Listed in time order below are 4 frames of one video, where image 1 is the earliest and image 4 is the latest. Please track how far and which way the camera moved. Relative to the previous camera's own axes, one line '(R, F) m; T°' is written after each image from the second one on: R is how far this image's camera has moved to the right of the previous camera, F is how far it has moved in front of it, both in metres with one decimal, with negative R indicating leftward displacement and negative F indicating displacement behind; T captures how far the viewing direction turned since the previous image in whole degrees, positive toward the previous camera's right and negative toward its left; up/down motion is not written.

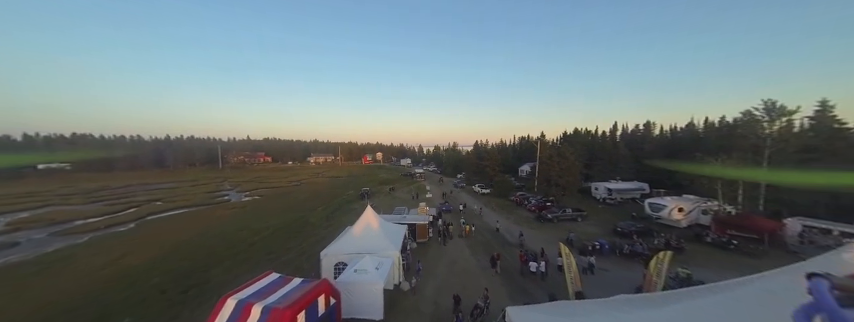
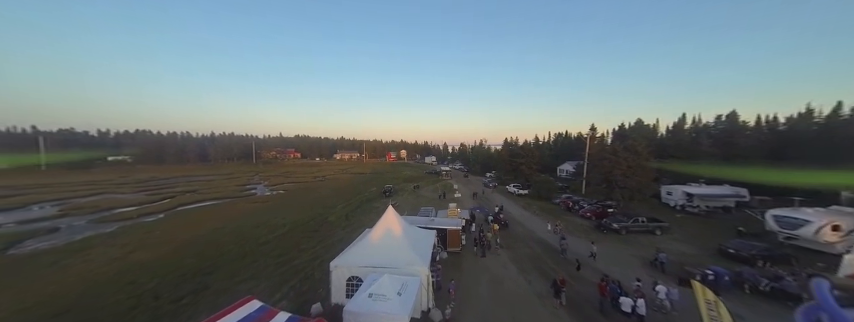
(-0.7, +3.3) m; -6°
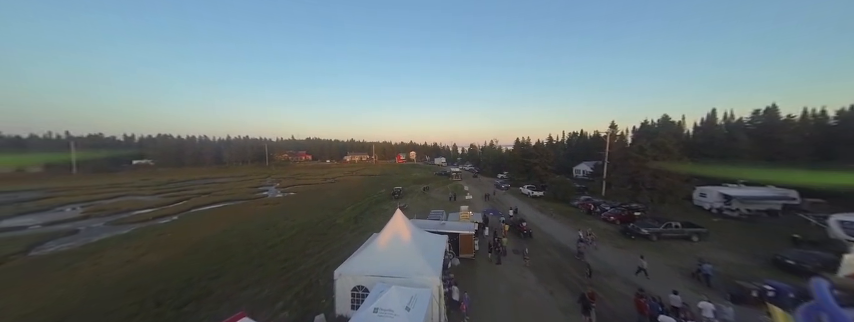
(0.0, +0.9) m; -2°
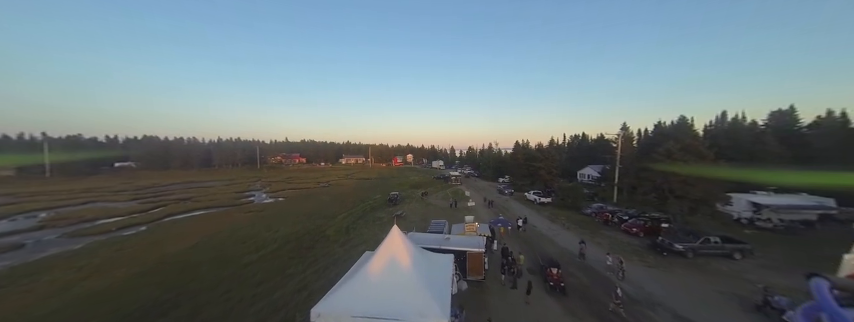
(-0.3, +2.2) m; +1°
